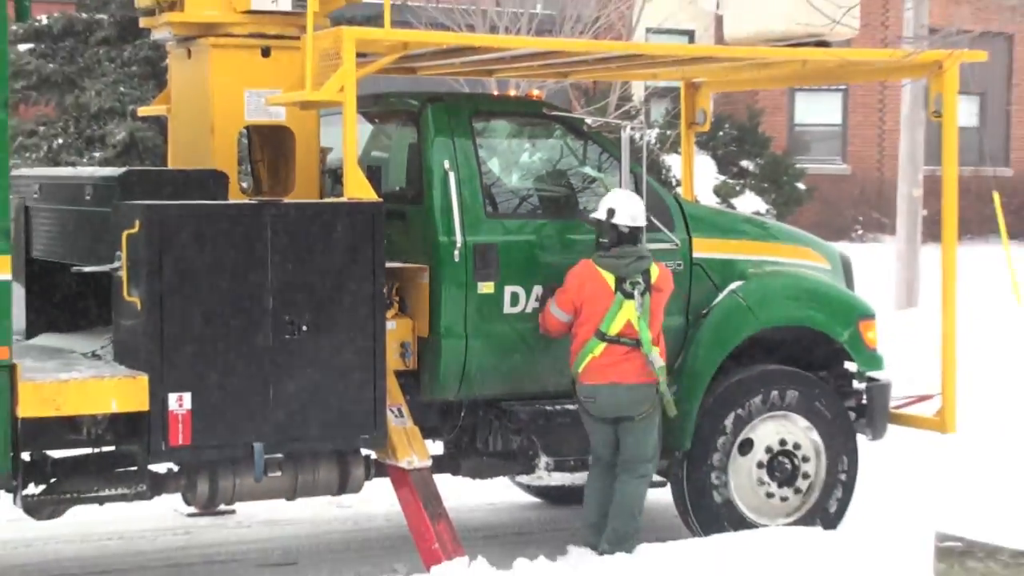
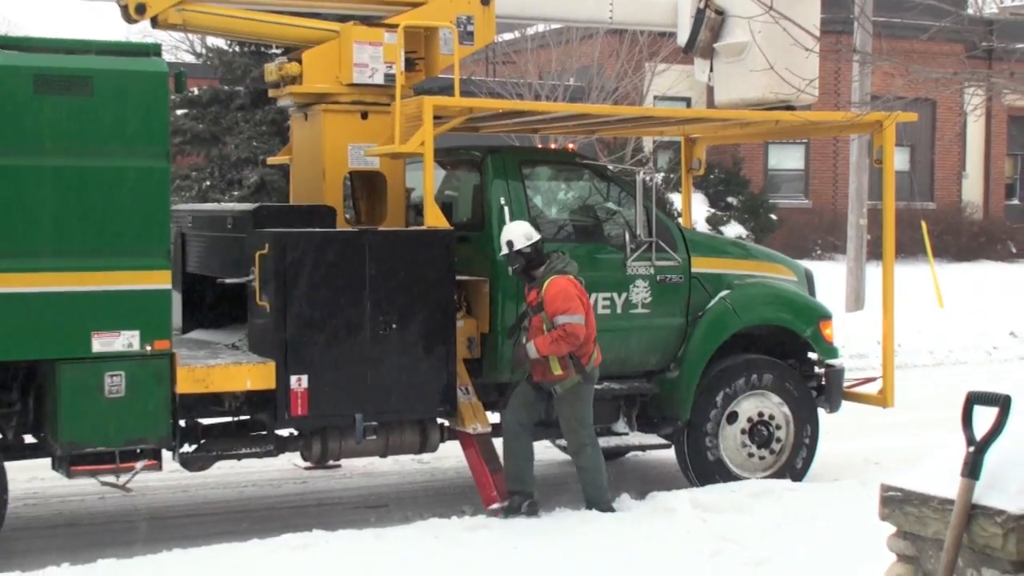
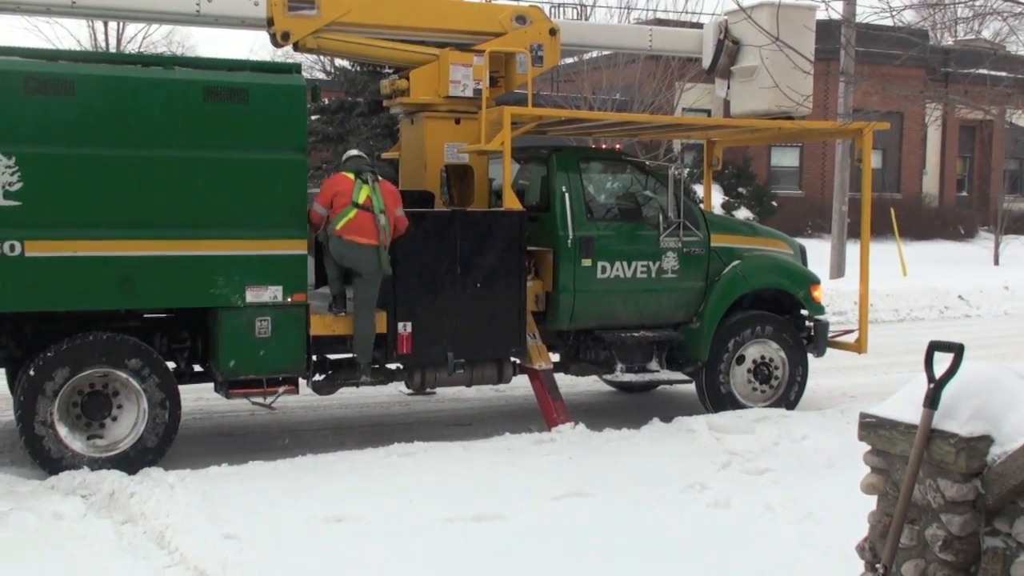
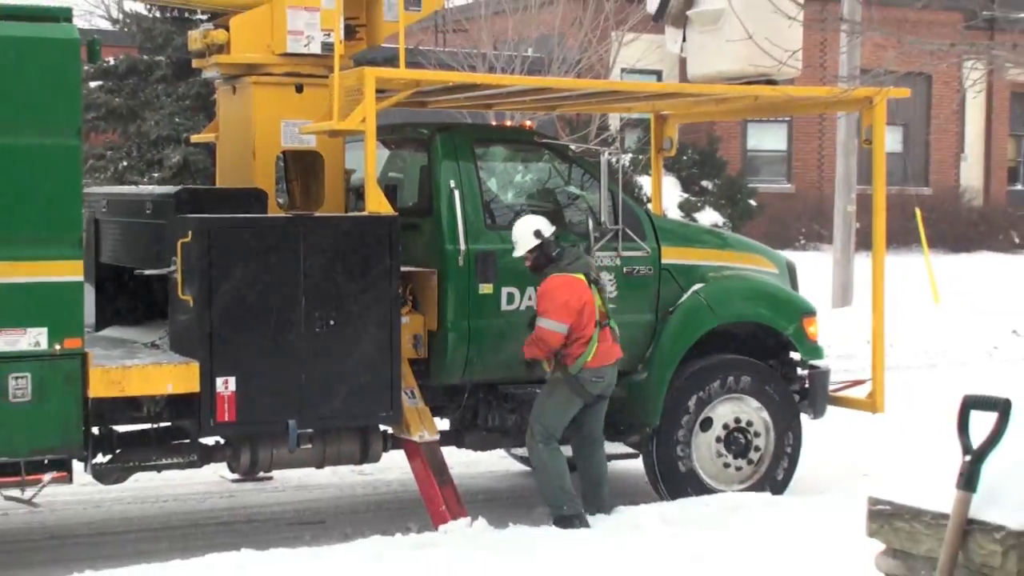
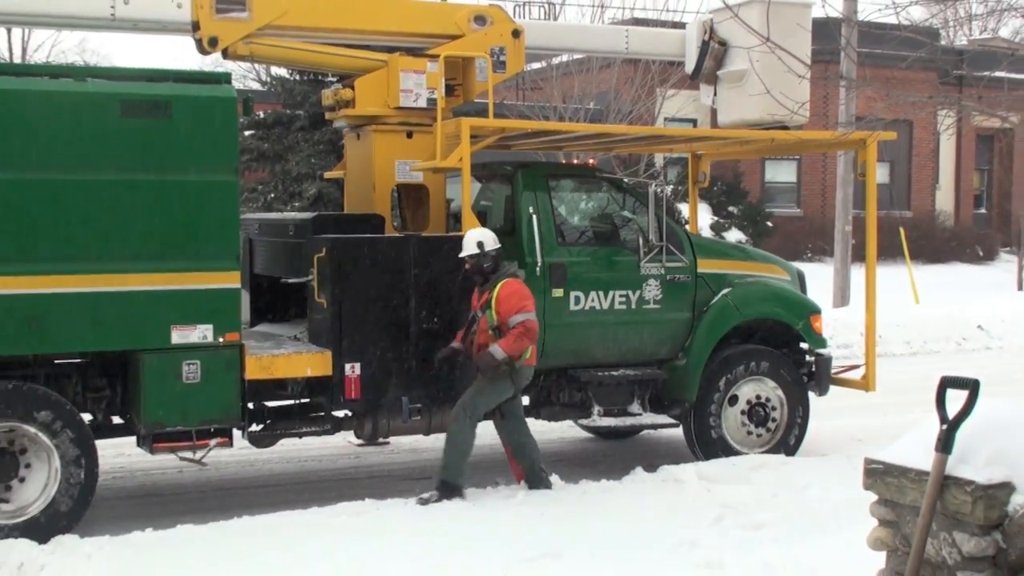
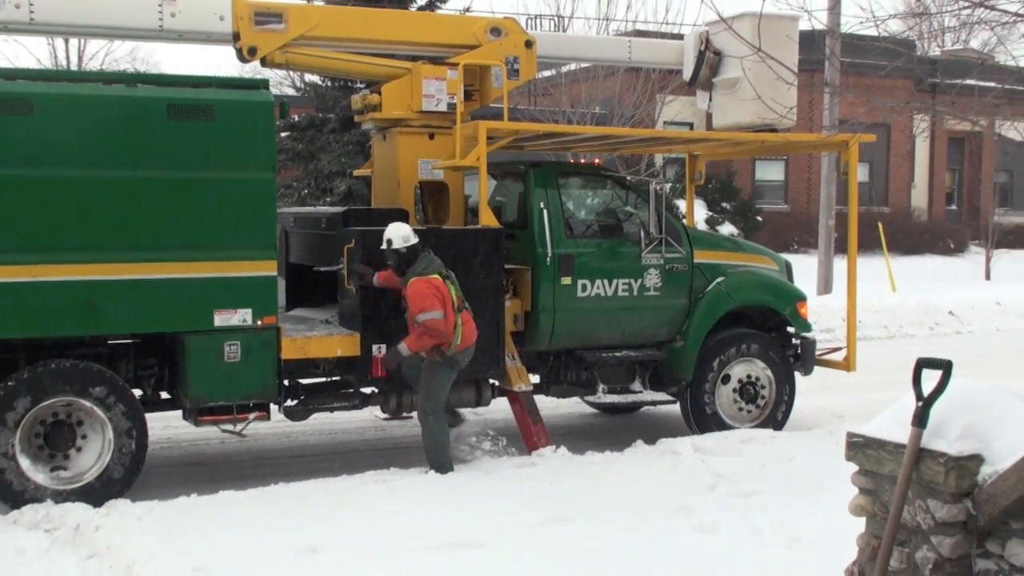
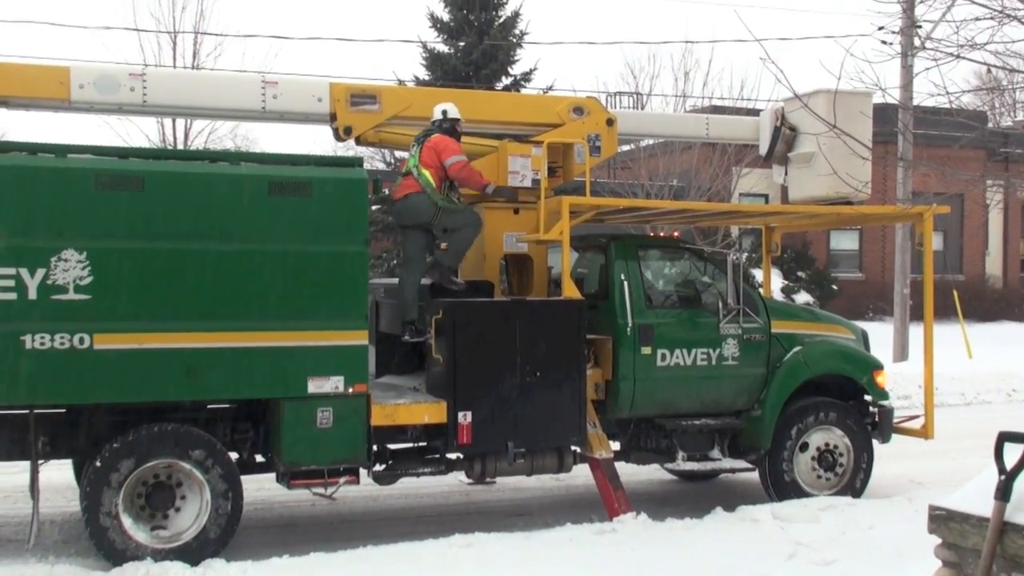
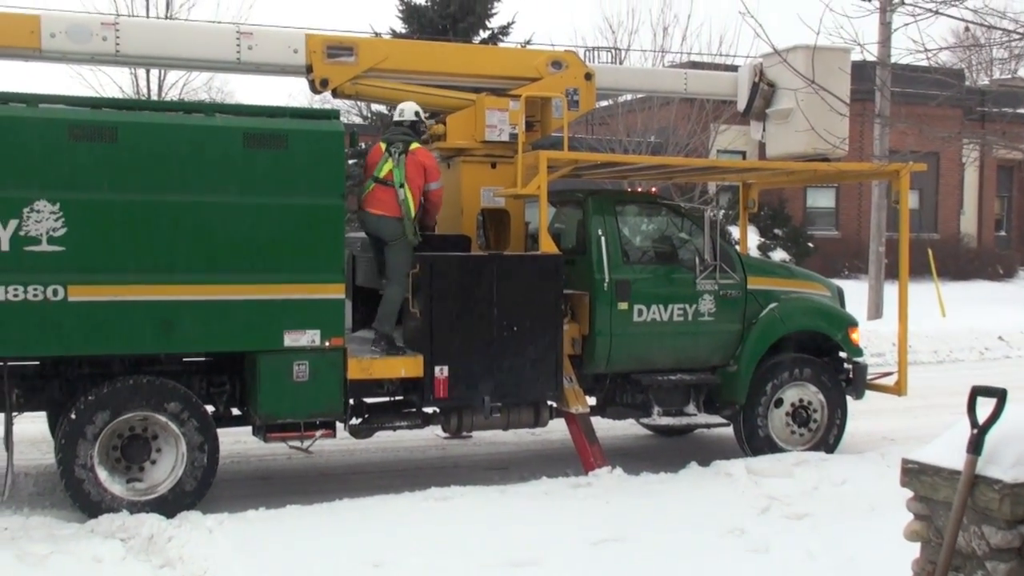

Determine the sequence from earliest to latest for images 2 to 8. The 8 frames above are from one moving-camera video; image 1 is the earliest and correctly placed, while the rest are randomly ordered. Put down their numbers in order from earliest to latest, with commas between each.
4, 2, 5, 6, 3, 8, 7
